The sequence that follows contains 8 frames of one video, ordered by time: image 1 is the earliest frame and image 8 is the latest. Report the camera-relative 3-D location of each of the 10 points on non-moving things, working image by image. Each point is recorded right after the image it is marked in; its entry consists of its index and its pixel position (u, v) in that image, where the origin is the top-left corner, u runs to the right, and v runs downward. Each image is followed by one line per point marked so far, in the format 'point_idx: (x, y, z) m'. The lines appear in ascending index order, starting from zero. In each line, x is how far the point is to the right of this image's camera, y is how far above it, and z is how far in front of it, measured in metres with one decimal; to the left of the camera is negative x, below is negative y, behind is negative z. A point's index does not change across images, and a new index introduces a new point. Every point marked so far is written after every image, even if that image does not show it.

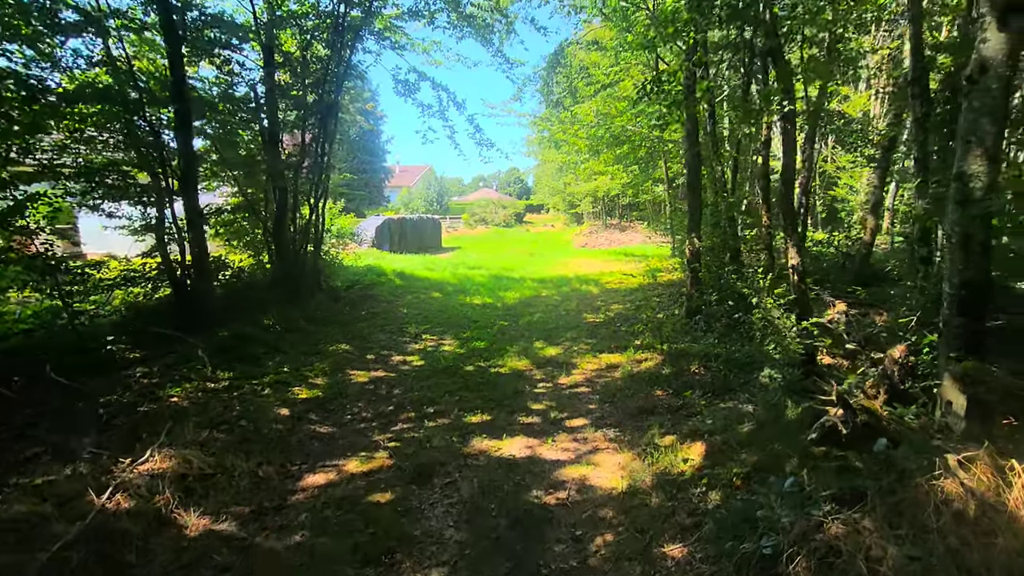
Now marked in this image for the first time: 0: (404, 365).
0: (-1.5, -1.1, +7.2) m
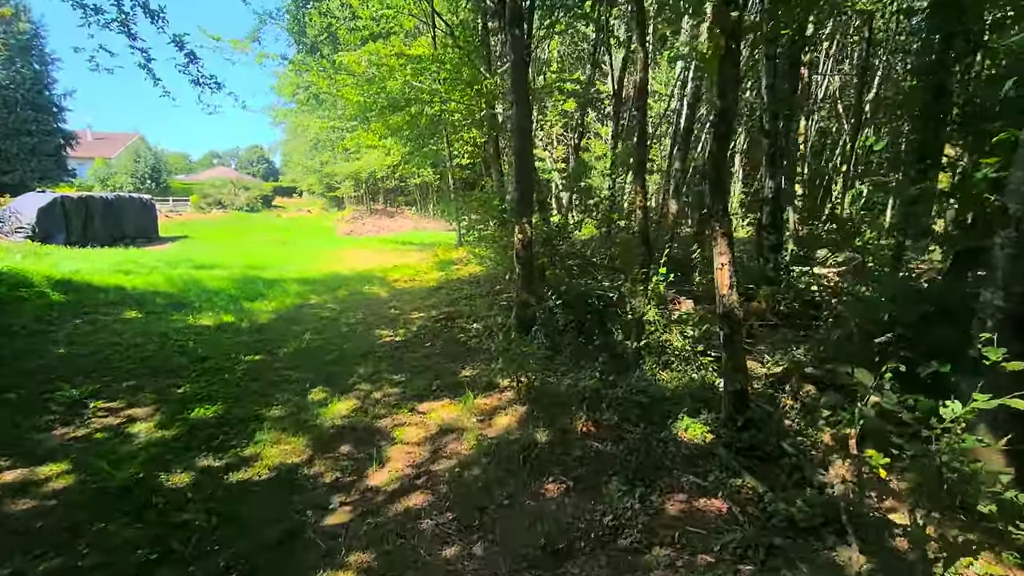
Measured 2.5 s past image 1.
0: (-3.2, -1.4, +3.4) m
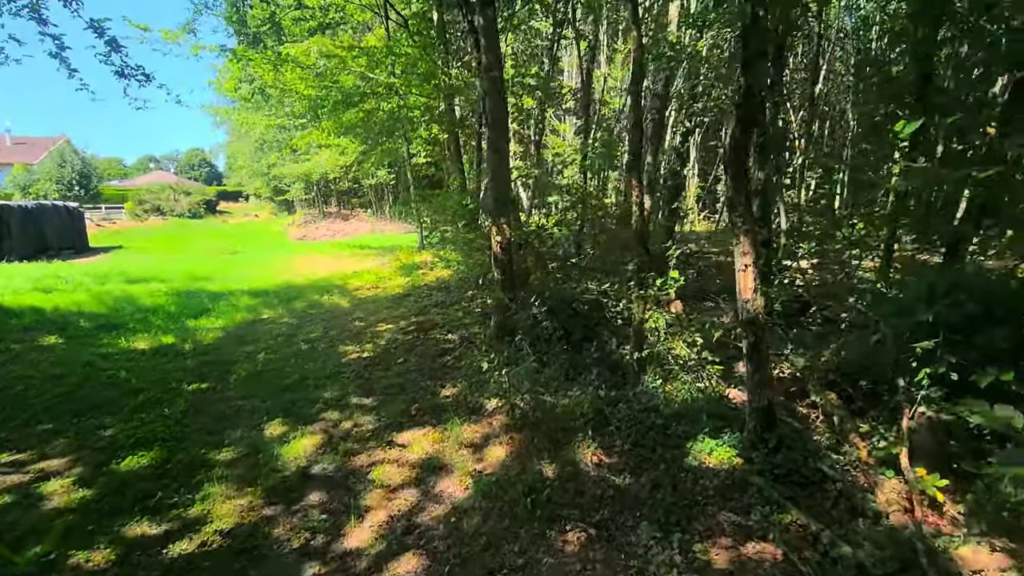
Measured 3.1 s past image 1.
0: (-3.1, -1.6, +2.5) m
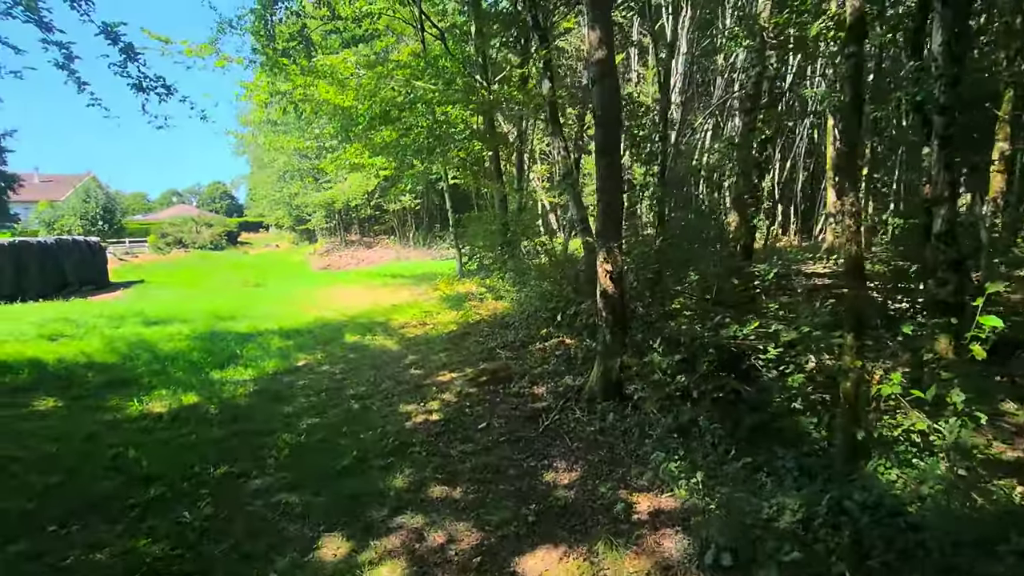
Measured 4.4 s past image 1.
0: (-2.1, -1.9, +1.2) m
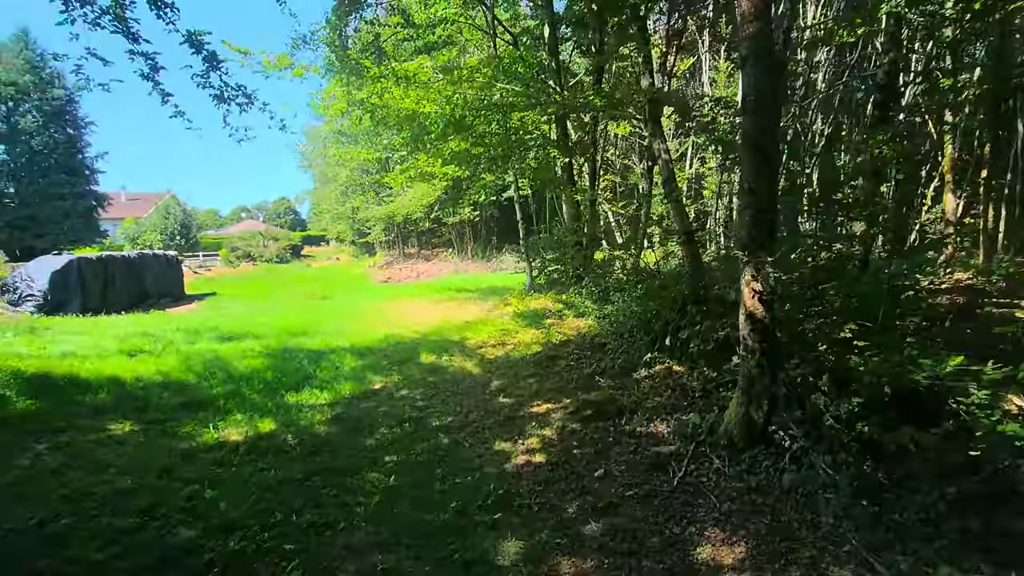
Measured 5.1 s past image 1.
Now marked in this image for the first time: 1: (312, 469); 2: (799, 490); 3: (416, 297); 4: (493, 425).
0: (-1.5, -1.9, +0.6) m
1: (-1.7, -1.5, +4.4) m
2: (+1.9, -1.3, +3.5) m
3: (-3.0, -0.3, +16.4) m
4: (-0.2, -1.4, +5.2) m
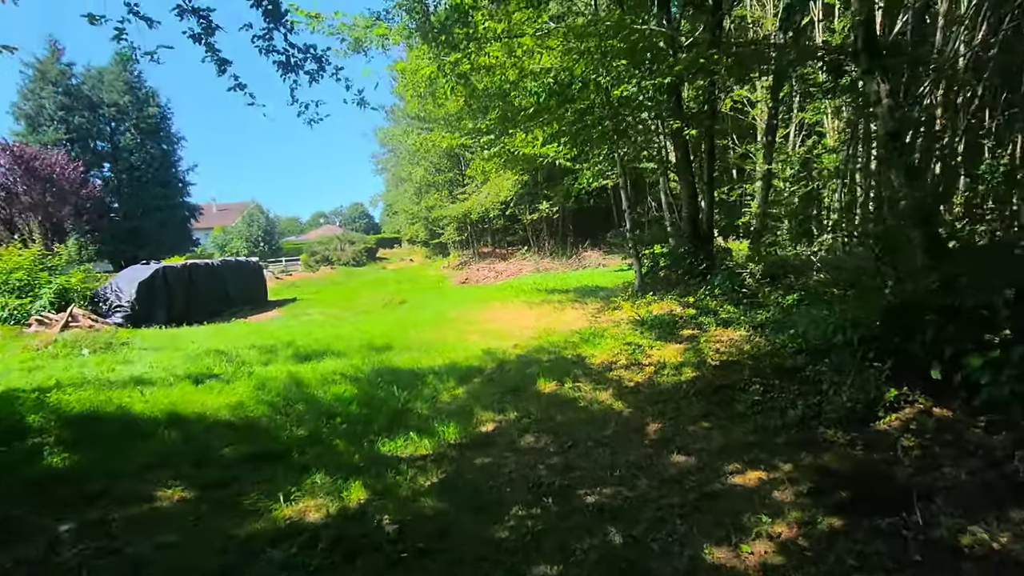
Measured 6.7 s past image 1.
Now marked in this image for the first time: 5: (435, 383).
0: (-0.8, -2.1, -1.0) m
1: (-0.5, -1.7, +2.8) m
2: (+3.0, -1.4, +1.4) m
3: (-0.3, -0.3, +14.9) m
4: (+1.1, -1.5, +3.4) m
5: (-1.0, -1.2, +6.5) m
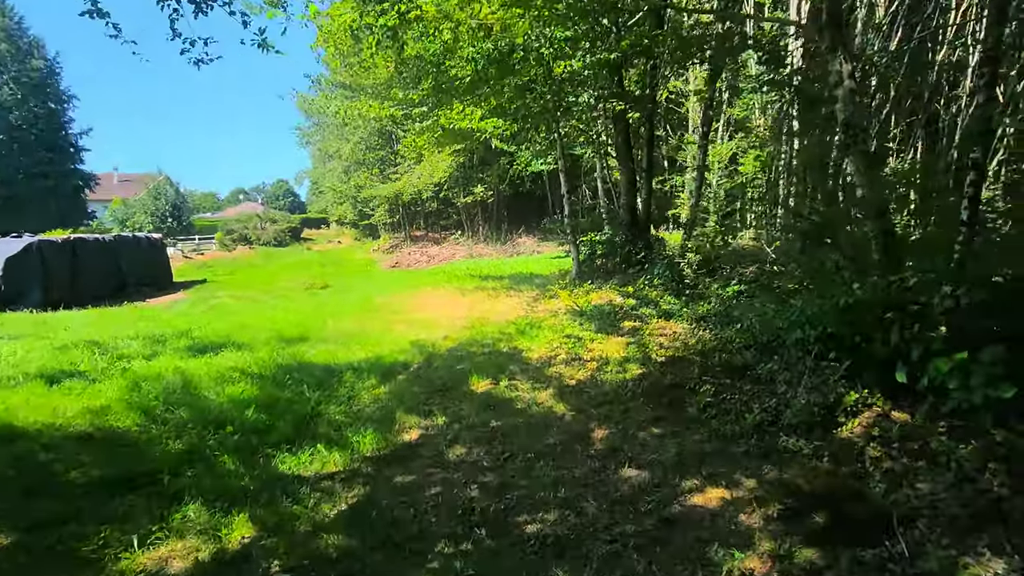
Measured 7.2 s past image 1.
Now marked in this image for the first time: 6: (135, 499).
0: (-0.6, -2.1, -1.7) m
1: (-0.8, -1.6, +2.1) m
2: (+2.8, -1.4, +1.2) m
3: (-2.1, +0.1, +14.1) m
4: (+0.7, -1.4, +2.9) m
5: (-1.7, -1.0, +5.7) m
6: (-2.5, -1.4, +3.5) m
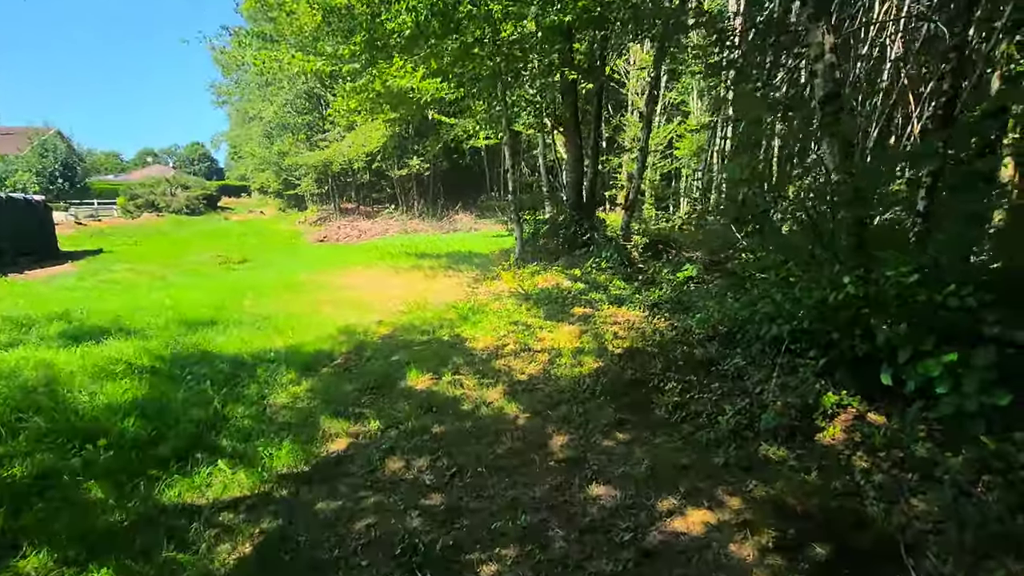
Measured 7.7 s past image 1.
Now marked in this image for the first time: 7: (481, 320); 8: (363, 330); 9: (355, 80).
0: (-0.3, -2.3, -2.3) m
1: (-0.9, -1.6, +1.5) m
2: (+2.8, -1.5, +1.0) m
3: (-3.7, +0.6, +13.1) m
4: (+0.5, -1.4, +2.4) m
5: (-2.3, -0.8, +4.8) m
6: (-2.8, -1.3, +2.6) m
7: (-0.4, -0.4, +6.6) m
8: (-1.8, -0.5, +6.4) m
9: (-3.5, +4.3, +11.3) m
